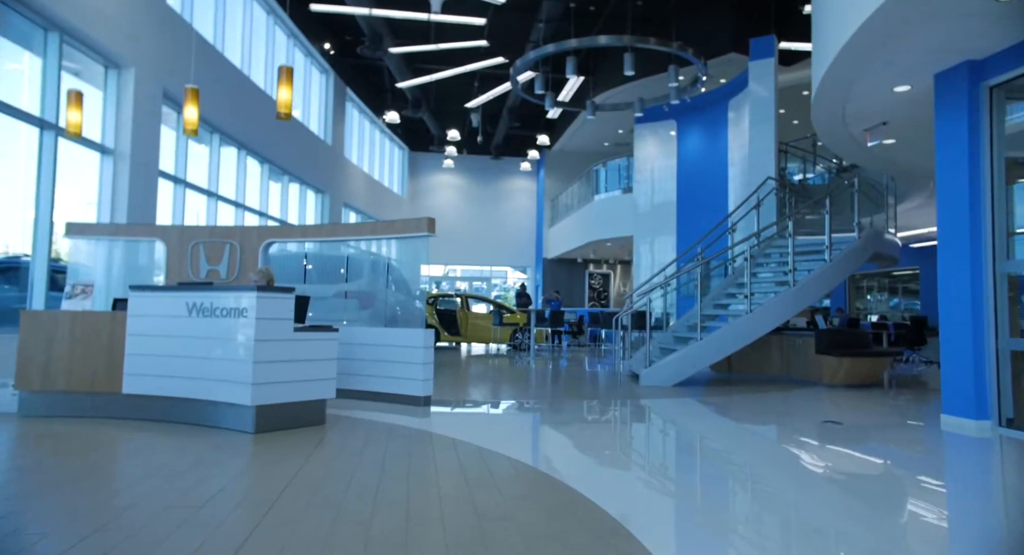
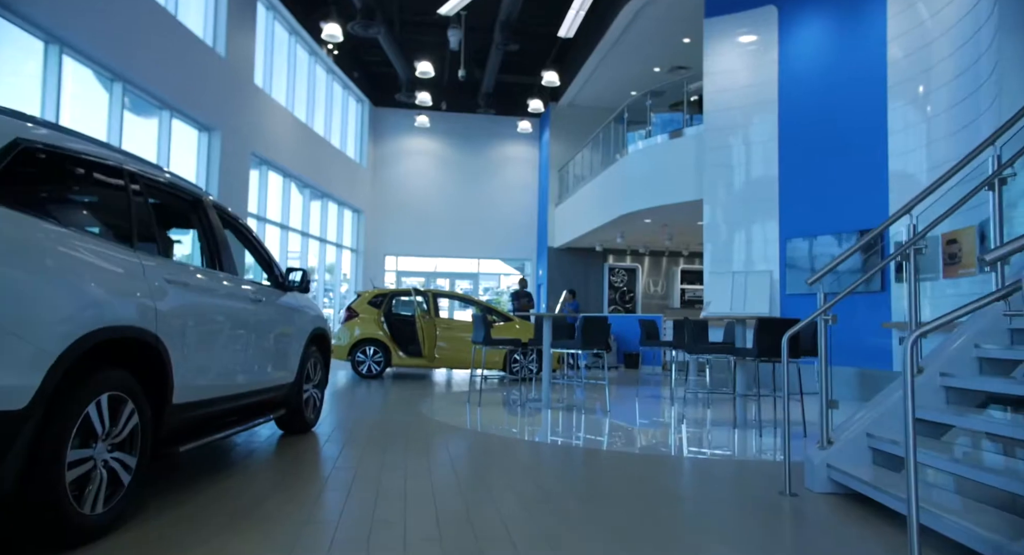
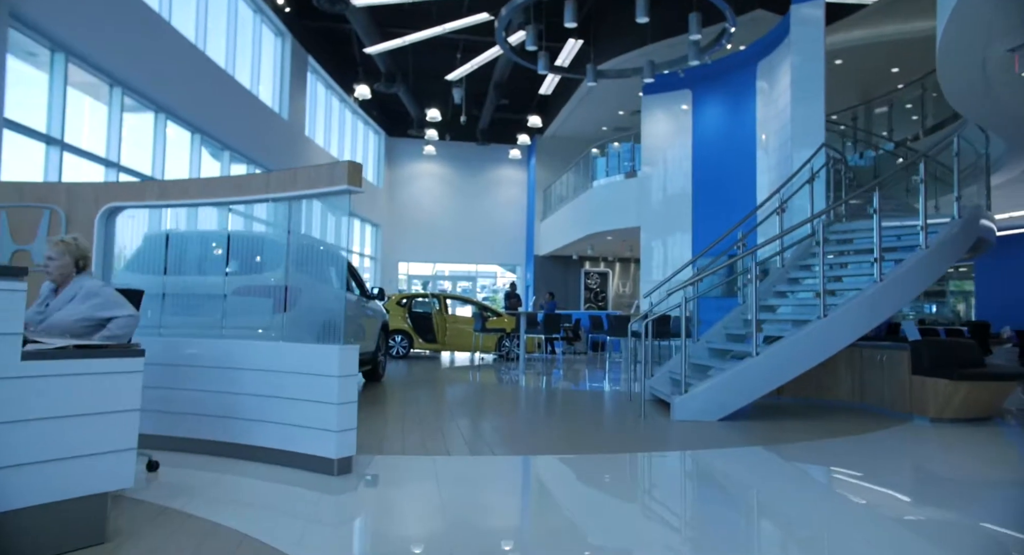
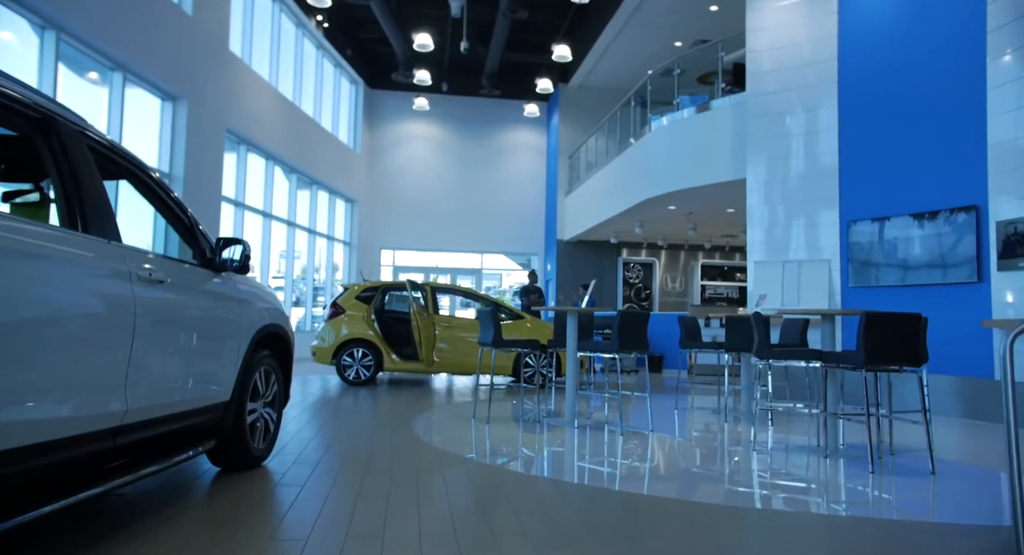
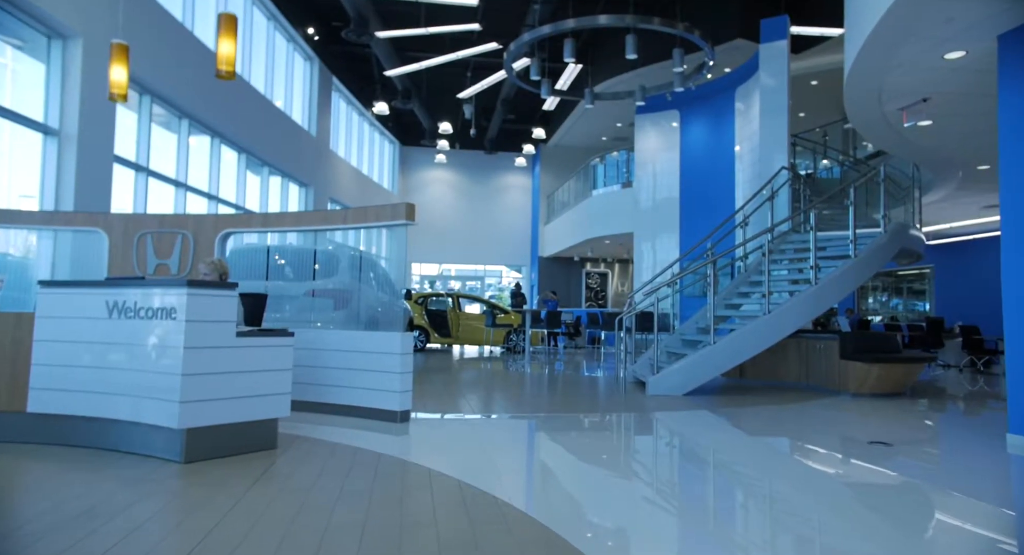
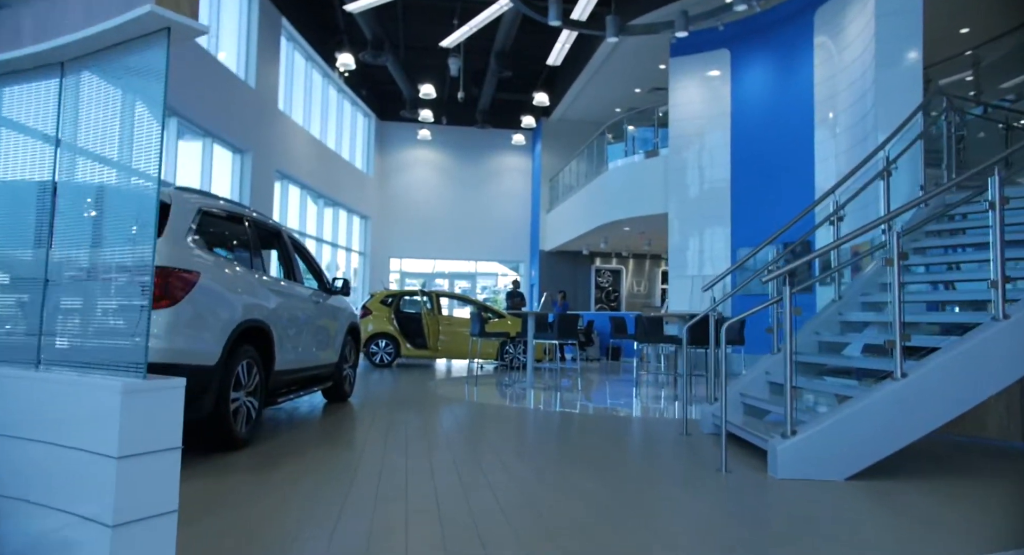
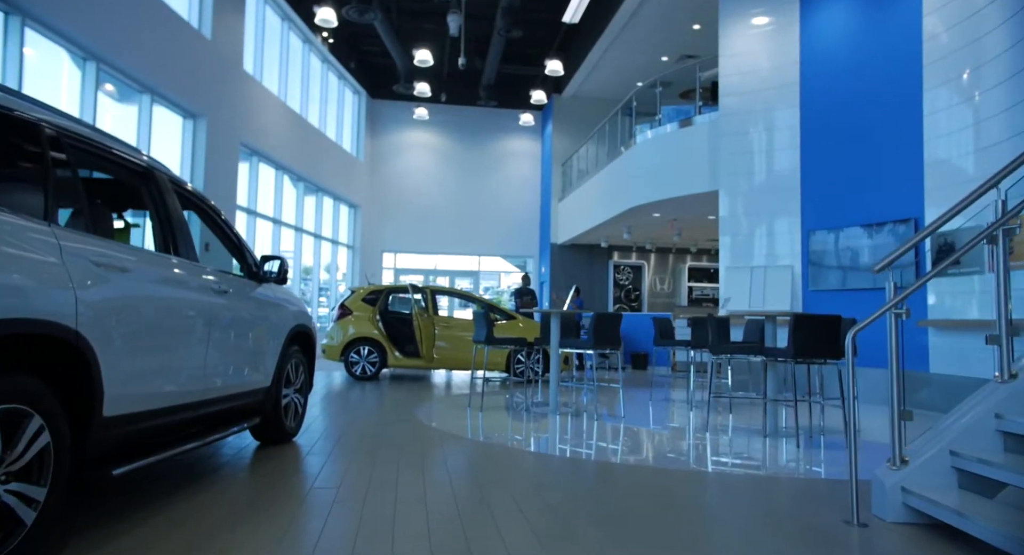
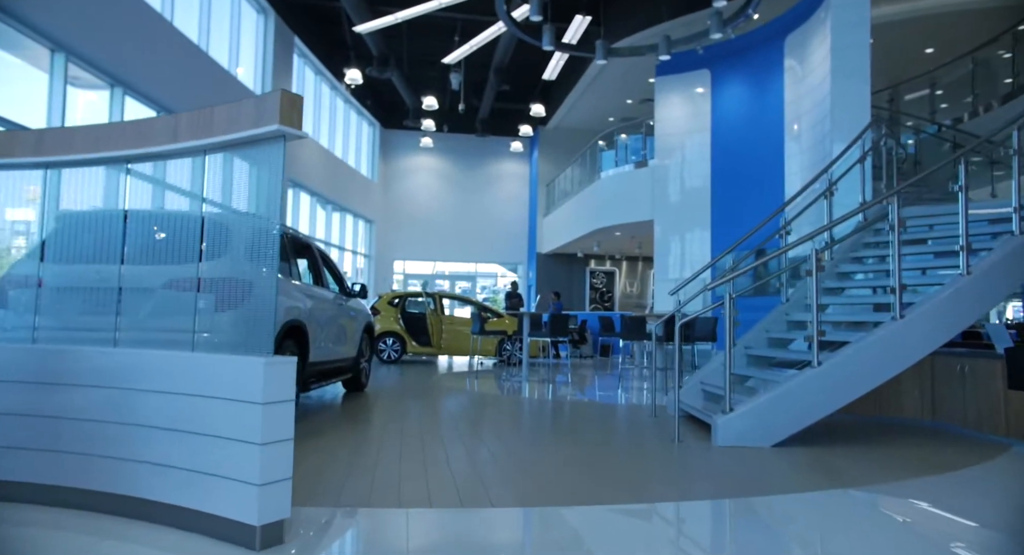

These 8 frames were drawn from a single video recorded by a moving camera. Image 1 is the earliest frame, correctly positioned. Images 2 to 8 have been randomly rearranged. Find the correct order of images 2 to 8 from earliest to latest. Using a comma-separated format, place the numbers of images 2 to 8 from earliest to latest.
5, 3, 8, 6, 2, 7, 4
